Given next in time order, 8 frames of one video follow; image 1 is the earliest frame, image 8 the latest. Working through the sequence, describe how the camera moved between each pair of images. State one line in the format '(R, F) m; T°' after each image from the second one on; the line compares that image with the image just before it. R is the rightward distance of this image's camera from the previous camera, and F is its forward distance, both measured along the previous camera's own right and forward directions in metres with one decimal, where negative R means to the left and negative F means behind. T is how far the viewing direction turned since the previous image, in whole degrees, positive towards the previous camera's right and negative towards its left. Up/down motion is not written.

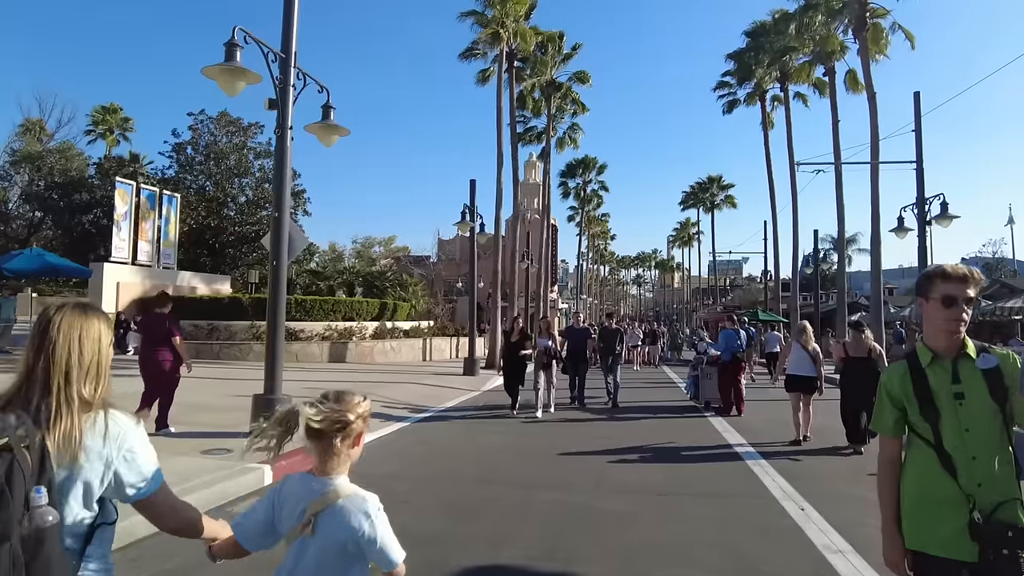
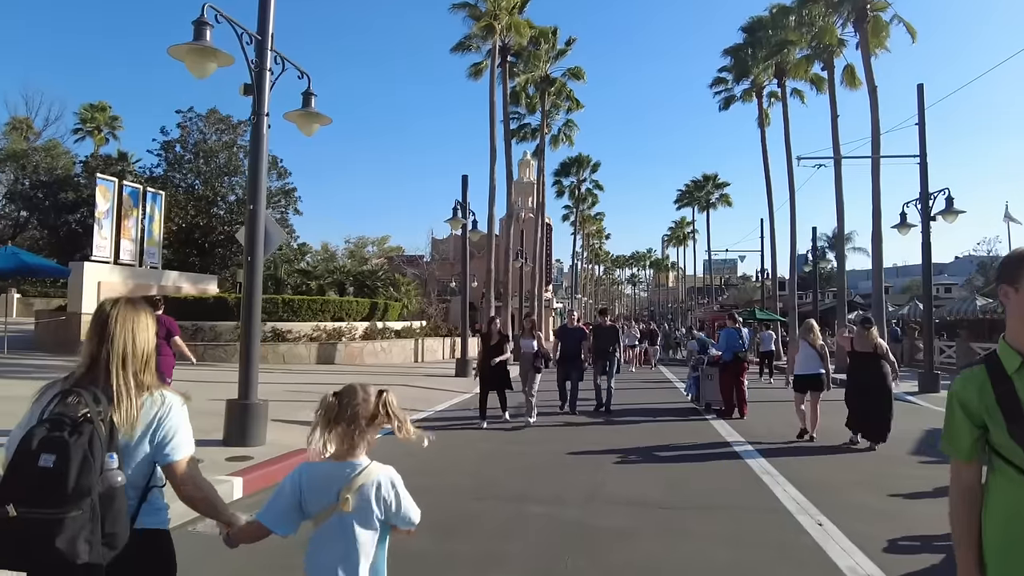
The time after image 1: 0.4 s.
(0.0, +0.6) m; 0°
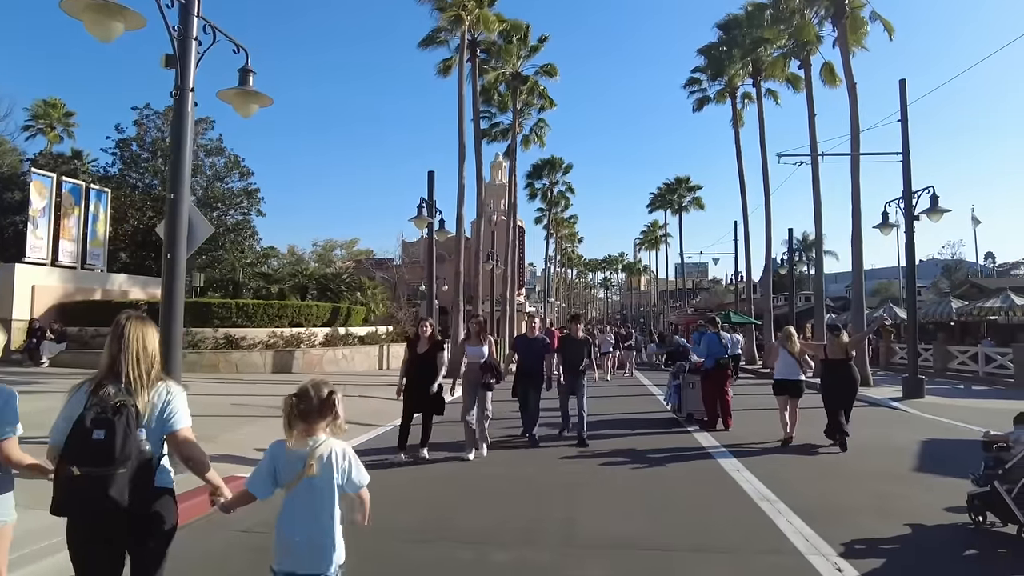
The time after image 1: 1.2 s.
(+0.1, +1.1) m; +2°
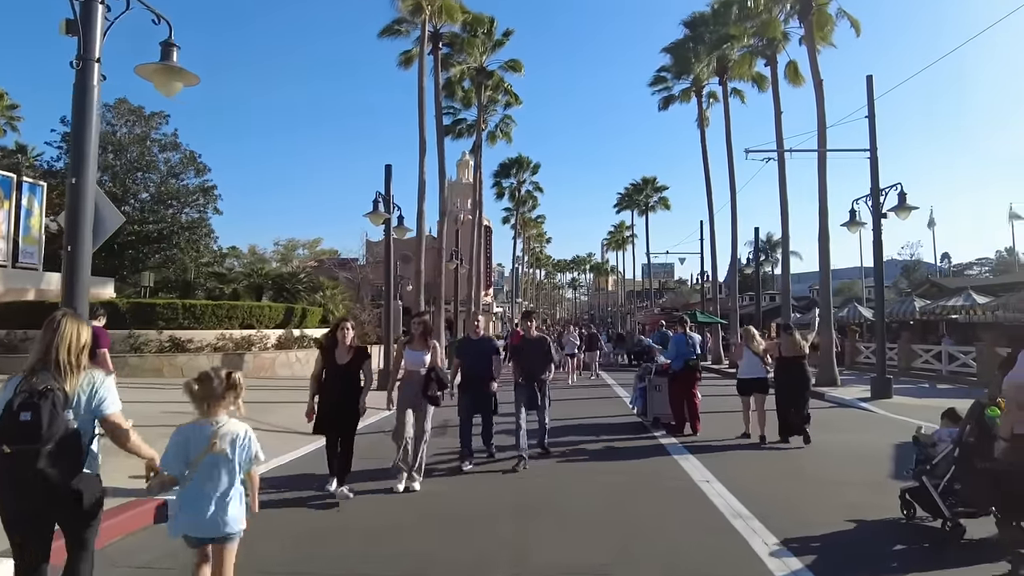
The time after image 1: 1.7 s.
(+0.2, +0.7) m; +2°
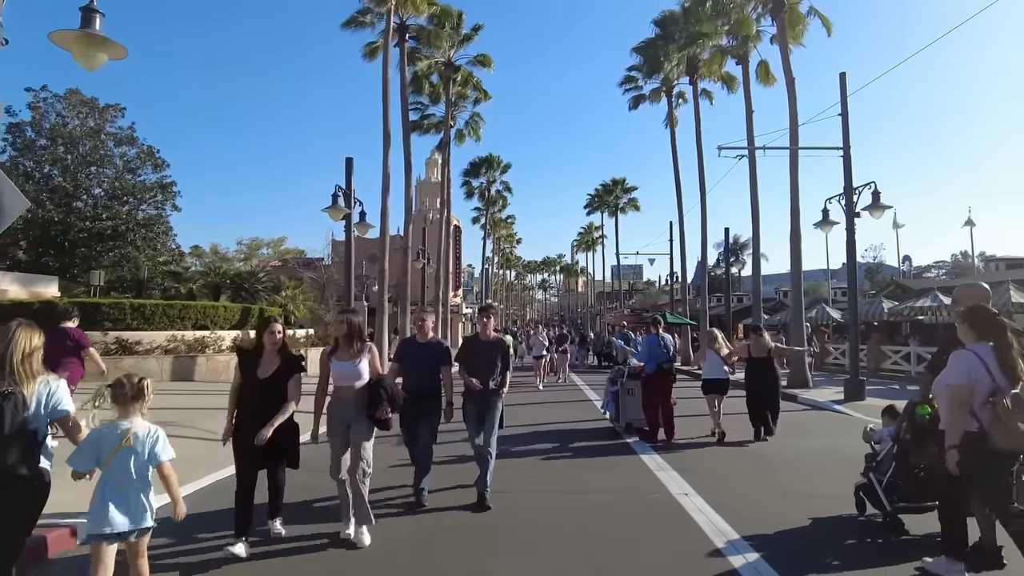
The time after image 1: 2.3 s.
(+0.1, +0.7) m; +2°
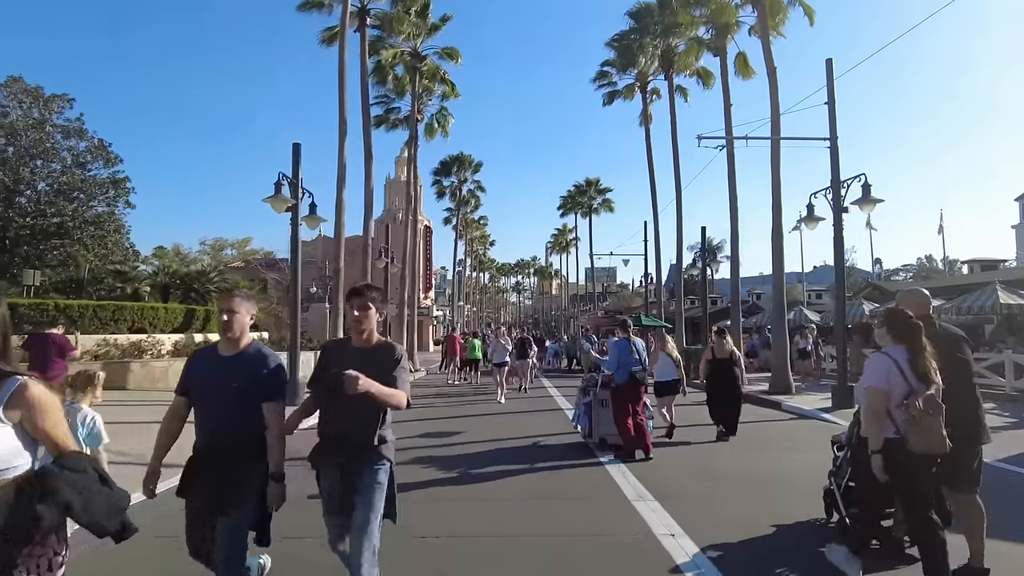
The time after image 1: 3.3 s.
(+0.2, +1.4) m; +2°
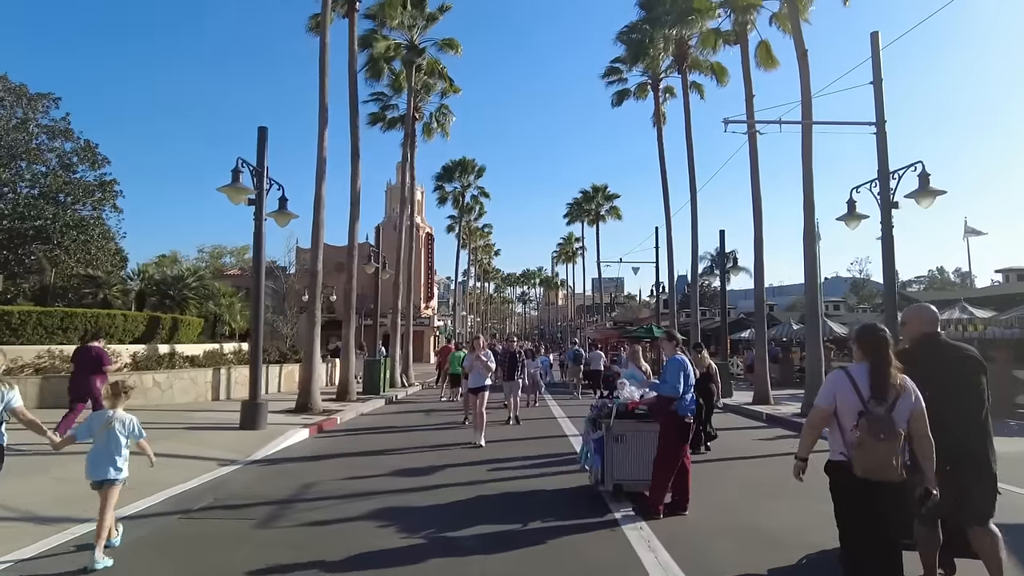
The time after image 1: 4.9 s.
(+0.2, +2.2) m; 0°
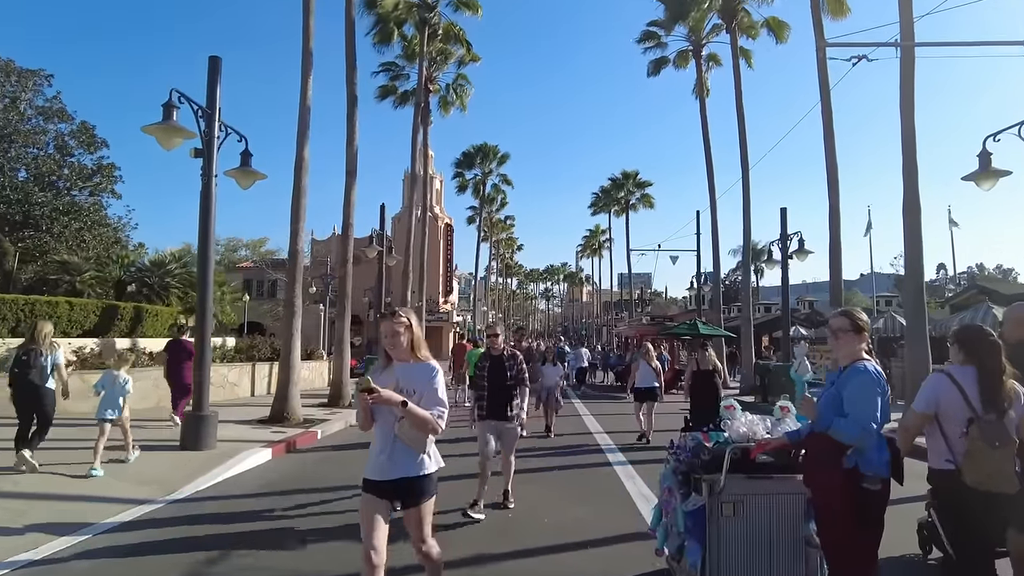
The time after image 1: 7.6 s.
(0.0, +3.4) m; -2°
